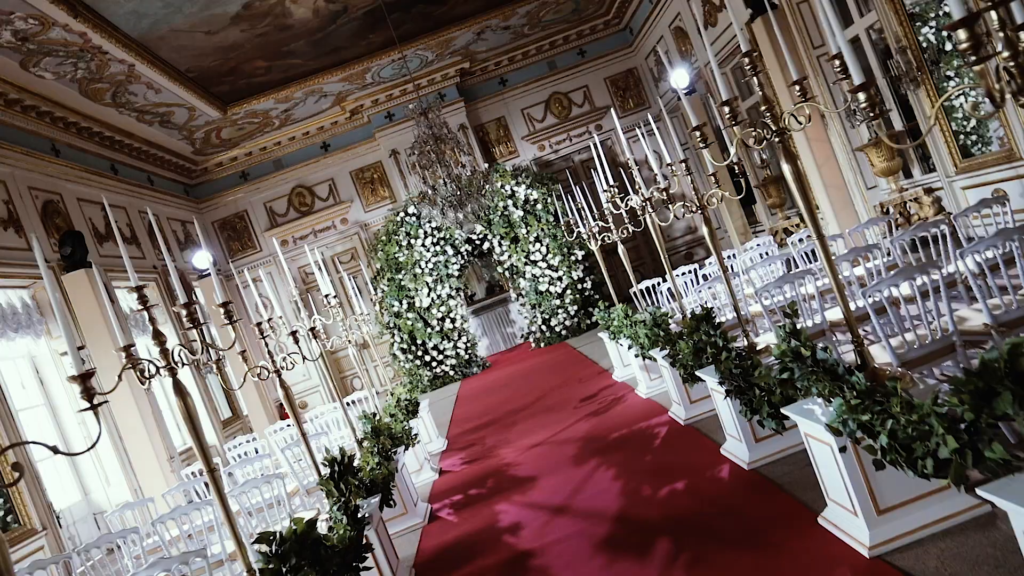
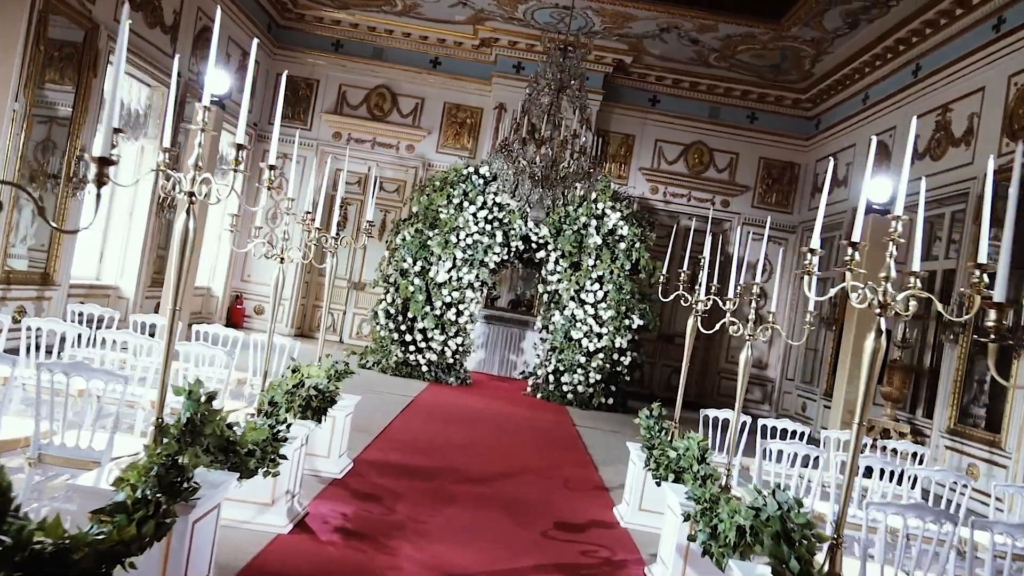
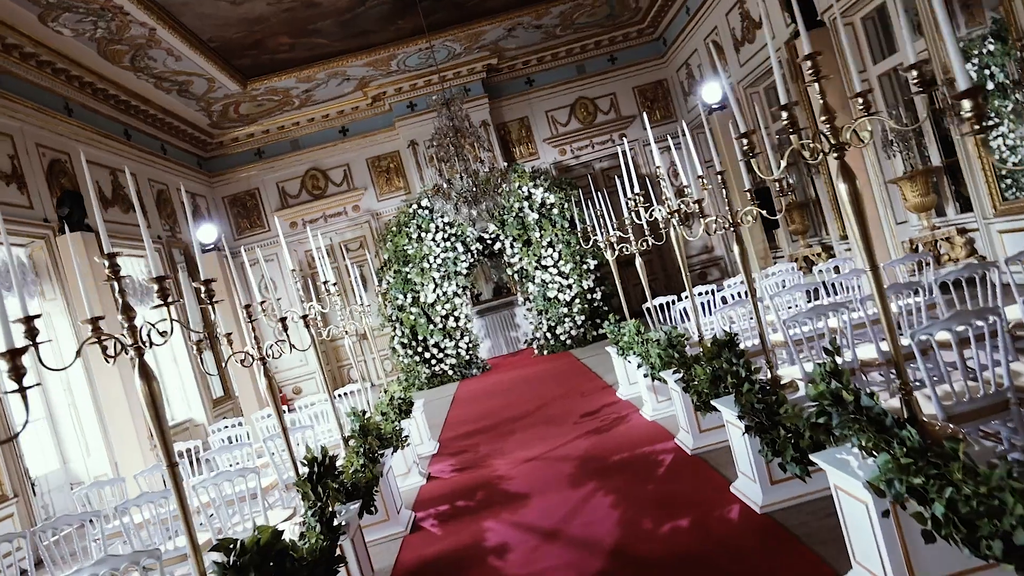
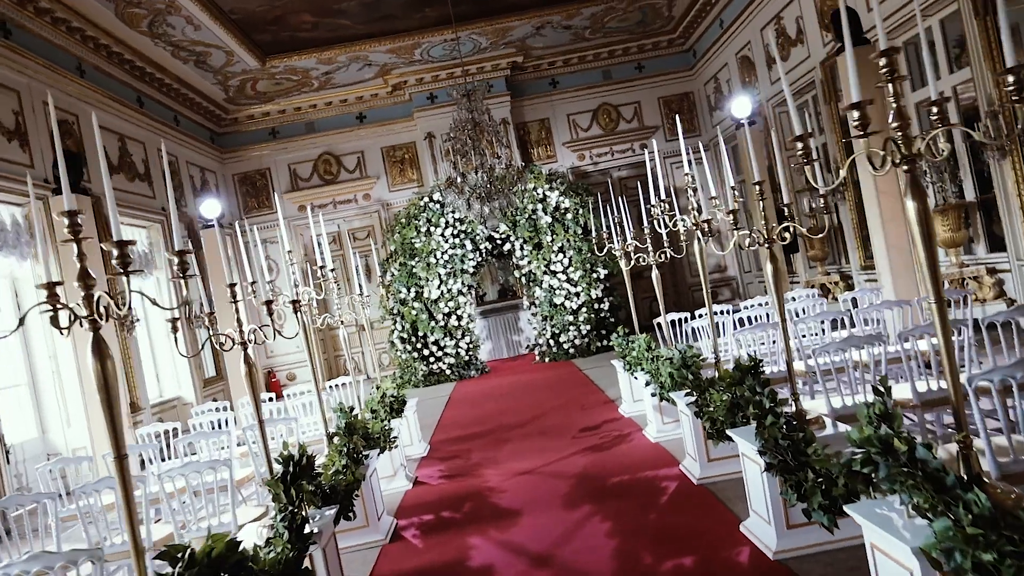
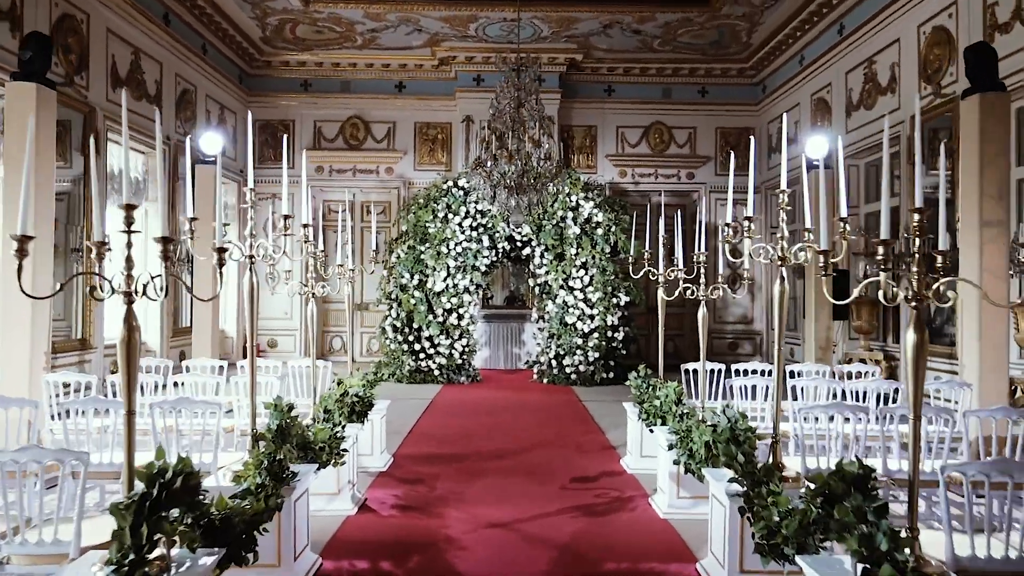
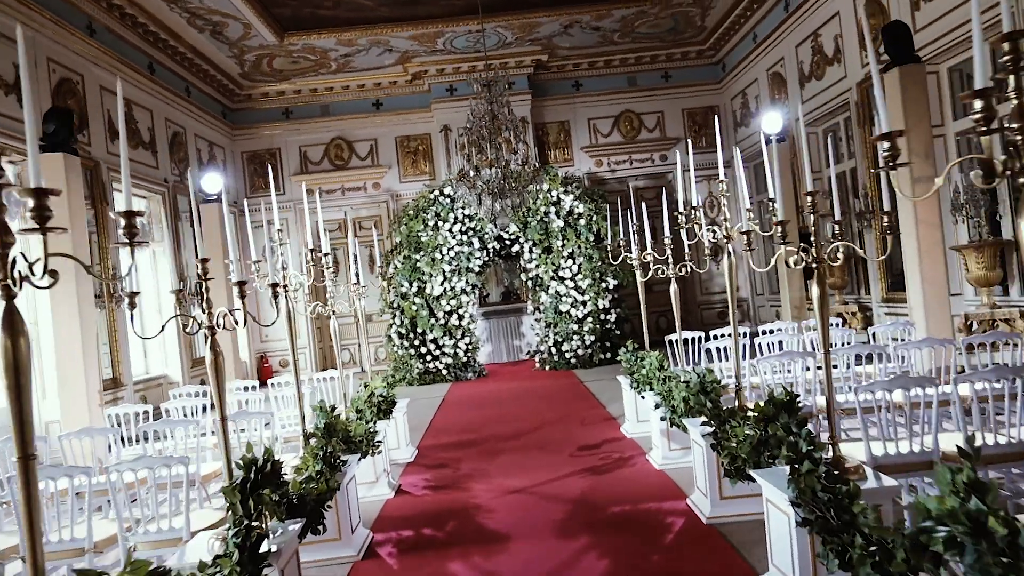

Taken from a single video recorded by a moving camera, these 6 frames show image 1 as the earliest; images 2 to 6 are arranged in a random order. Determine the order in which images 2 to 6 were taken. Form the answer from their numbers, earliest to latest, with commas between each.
3, 4, 6, 5, 2
